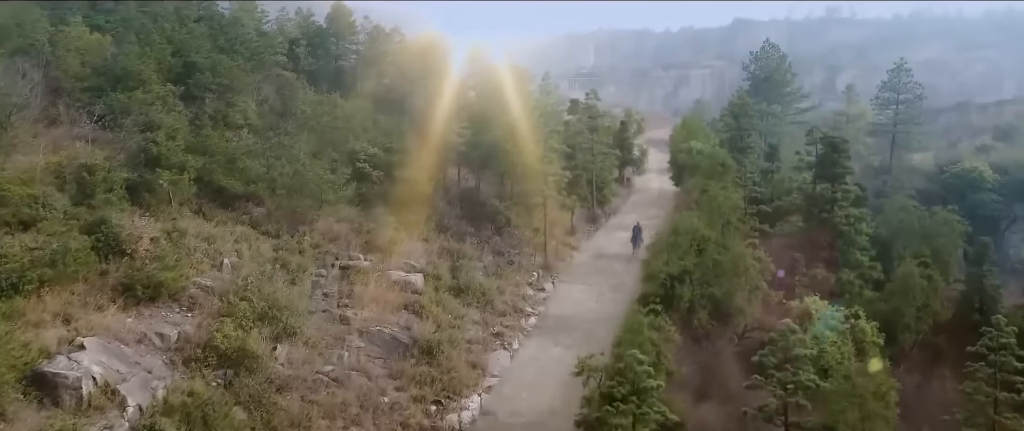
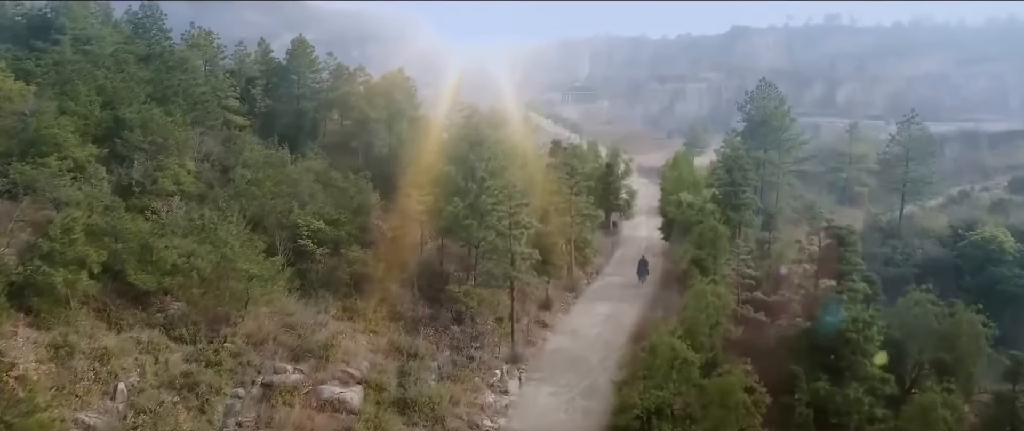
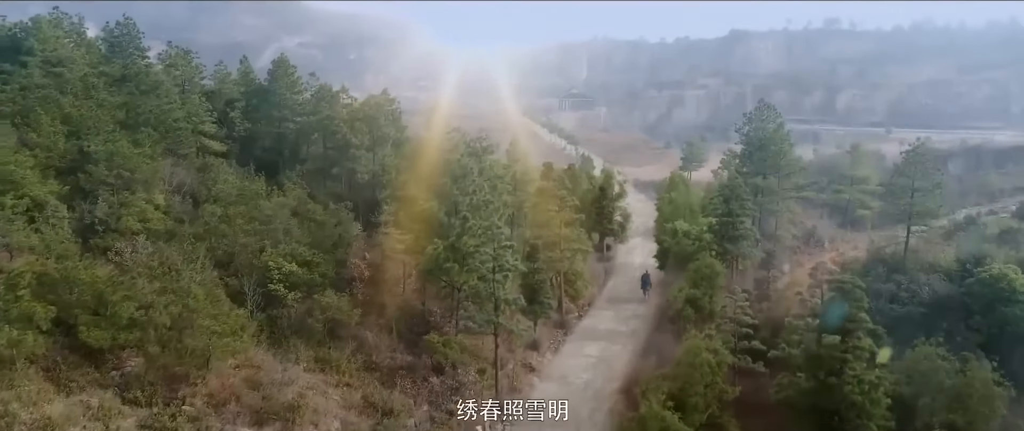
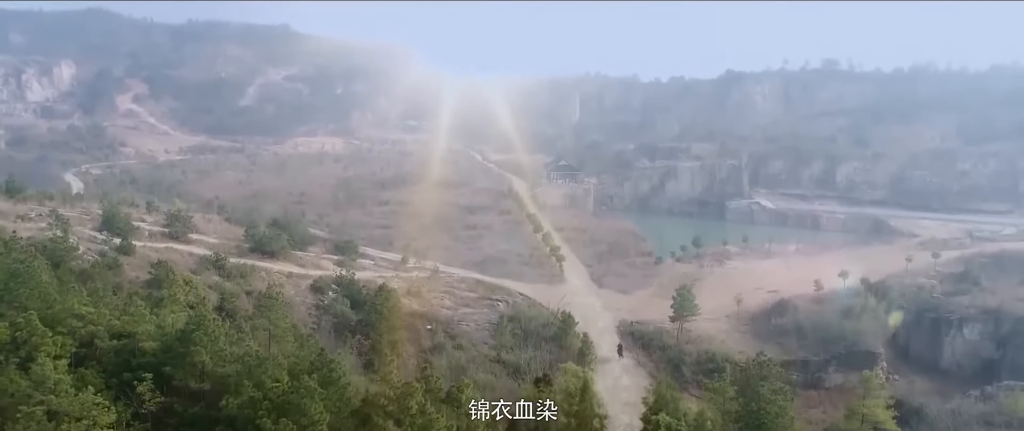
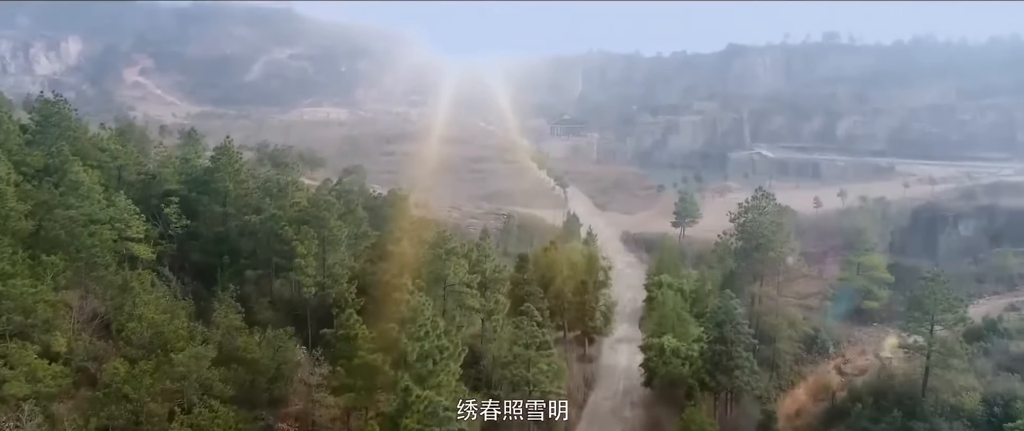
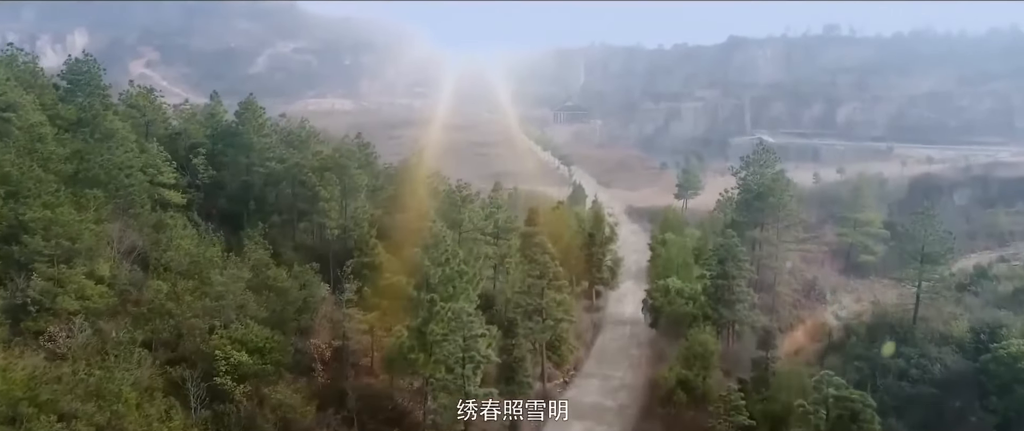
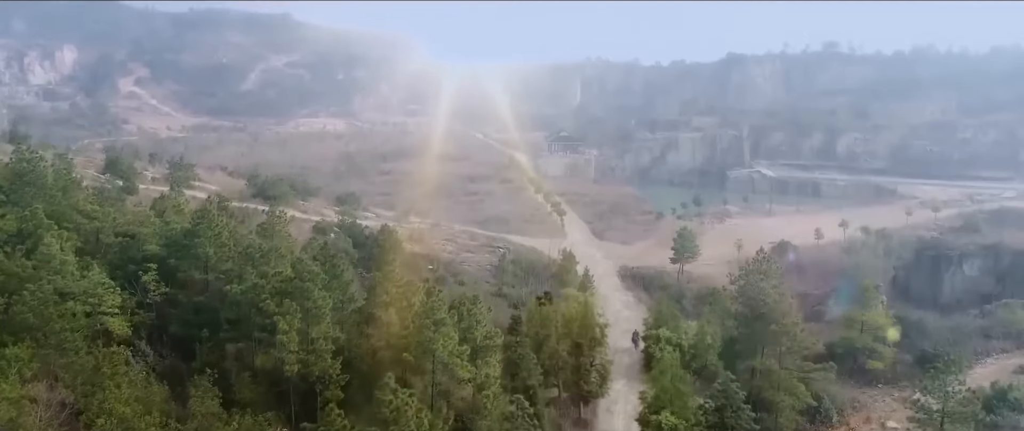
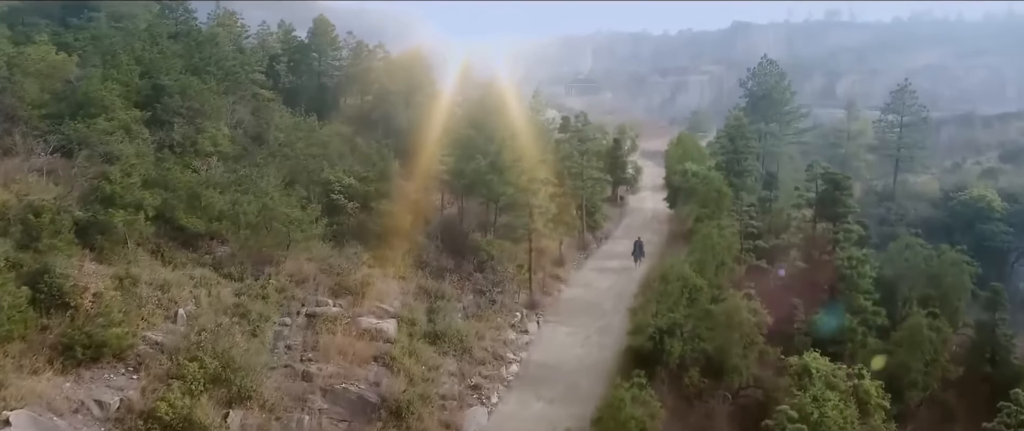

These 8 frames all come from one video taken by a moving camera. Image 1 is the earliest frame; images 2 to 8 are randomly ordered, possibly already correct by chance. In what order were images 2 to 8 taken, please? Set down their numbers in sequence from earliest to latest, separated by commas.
8, 2, 3, 6, 5, 7, 4
